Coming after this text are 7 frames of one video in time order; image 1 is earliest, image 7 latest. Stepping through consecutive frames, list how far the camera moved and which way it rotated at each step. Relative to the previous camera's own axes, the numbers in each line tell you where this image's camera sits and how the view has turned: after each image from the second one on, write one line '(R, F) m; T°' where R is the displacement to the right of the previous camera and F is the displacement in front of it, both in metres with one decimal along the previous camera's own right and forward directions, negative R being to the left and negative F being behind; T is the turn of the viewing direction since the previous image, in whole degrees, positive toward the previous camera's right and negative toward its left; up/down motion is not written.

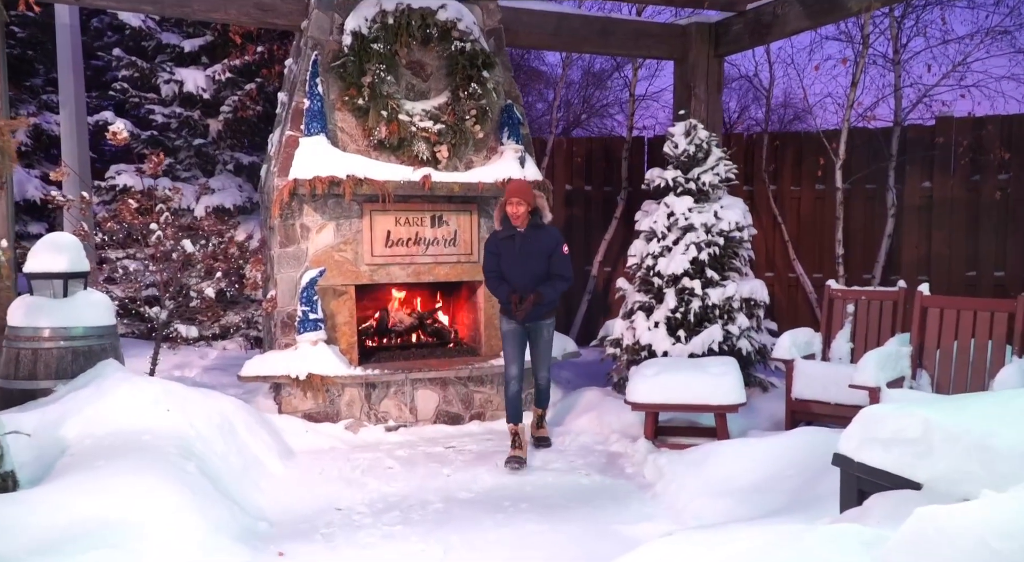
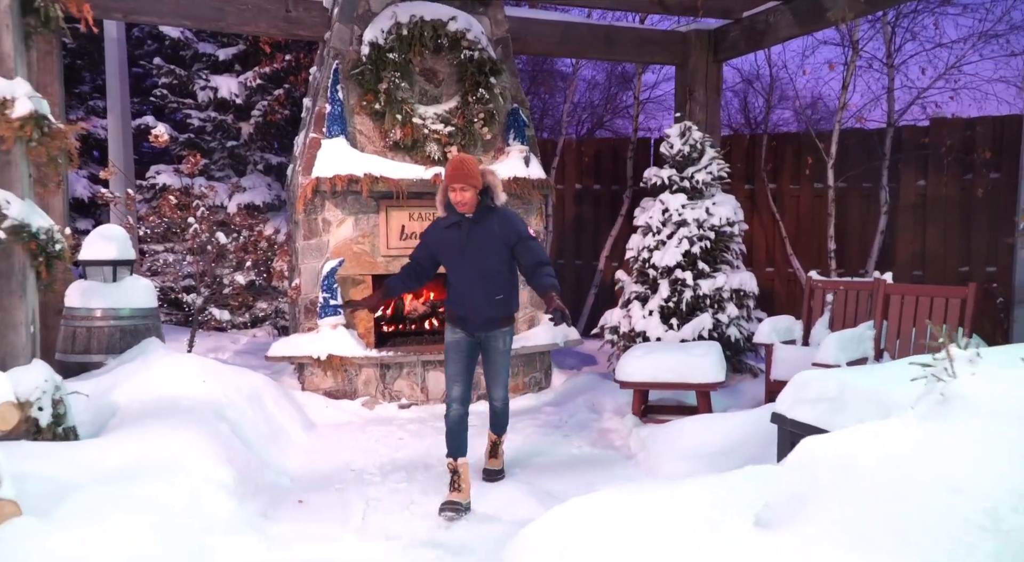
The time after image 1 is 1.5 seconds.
(+0.2, -0.4) m; -2°
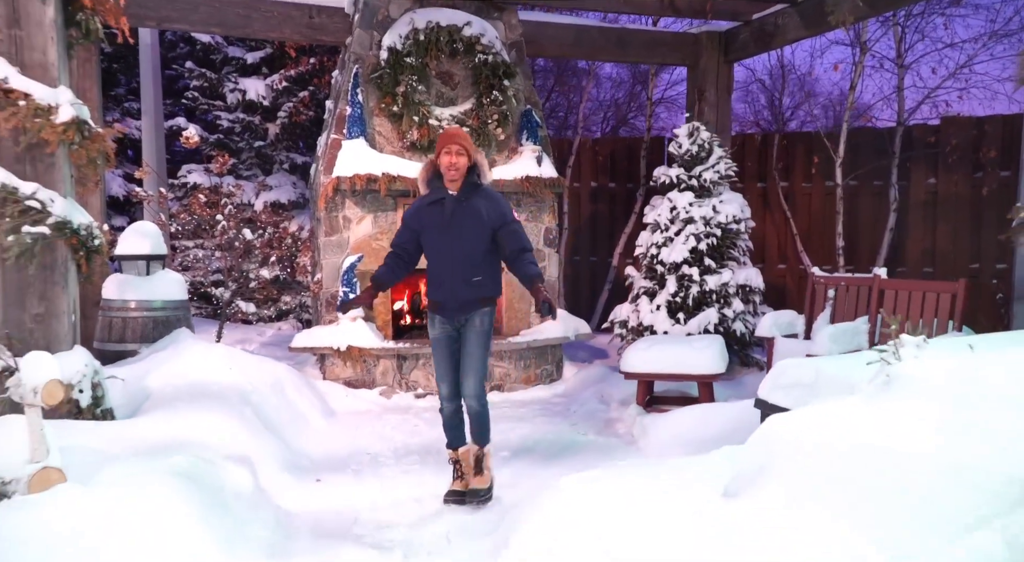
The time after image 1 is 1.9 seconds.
(+0.1, -0.2) m; -2°
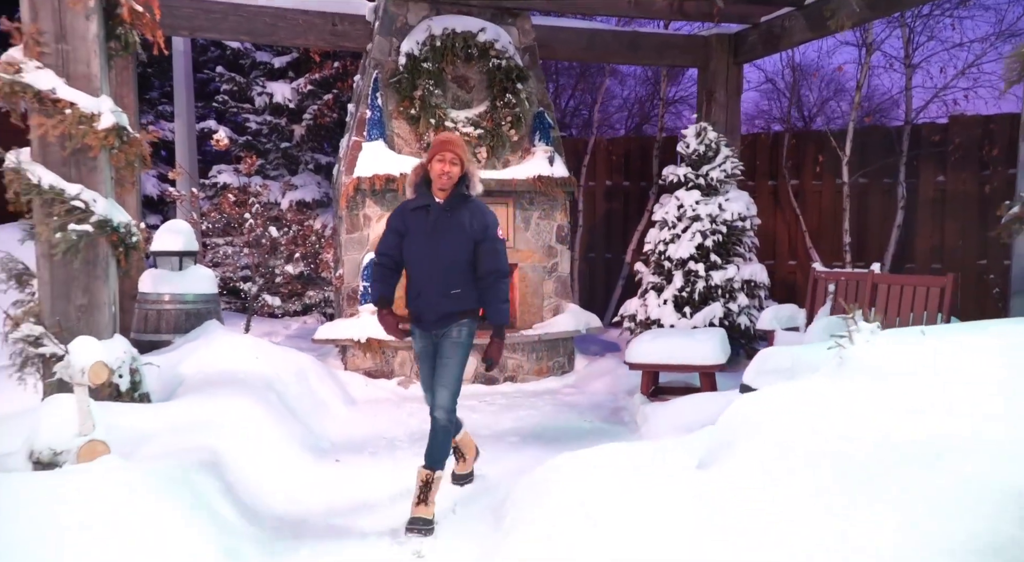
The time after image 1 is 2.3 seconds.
(+0.1, -0.2) m; -2°
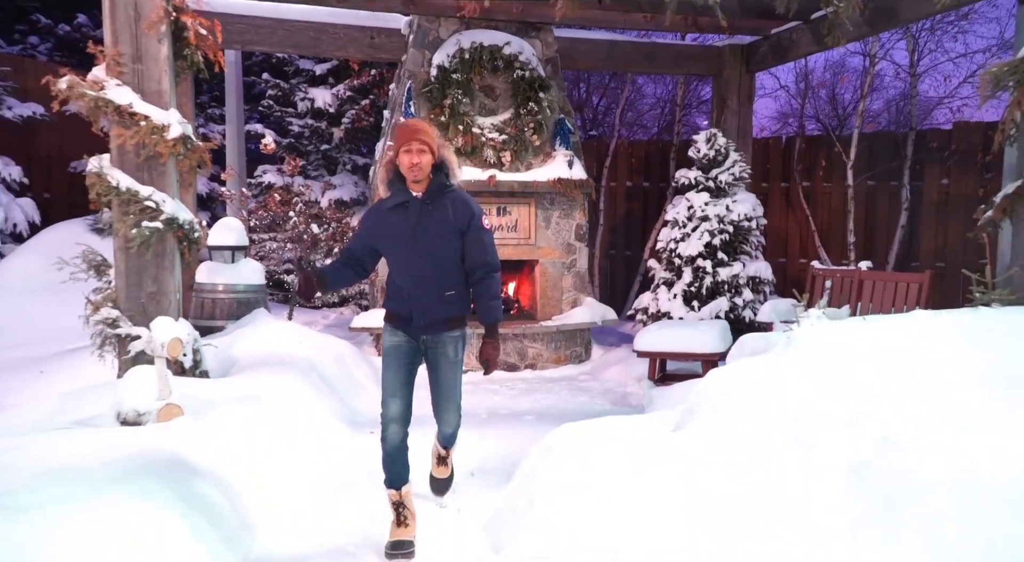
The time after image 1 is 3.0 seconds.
(+0.1, -0.5) m; -2°
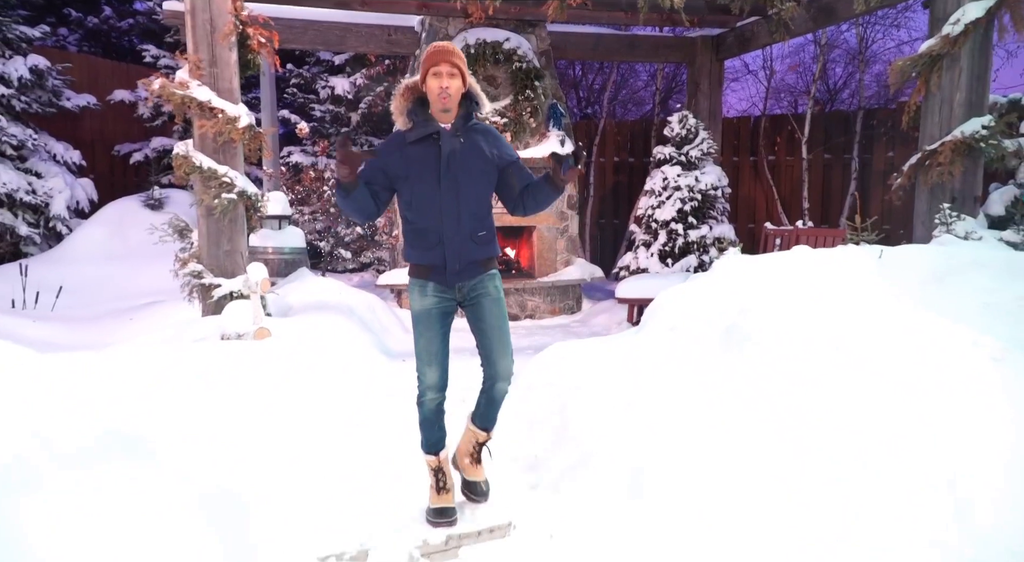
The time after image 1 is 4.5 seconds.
(0.0, -1.2) m; 0°
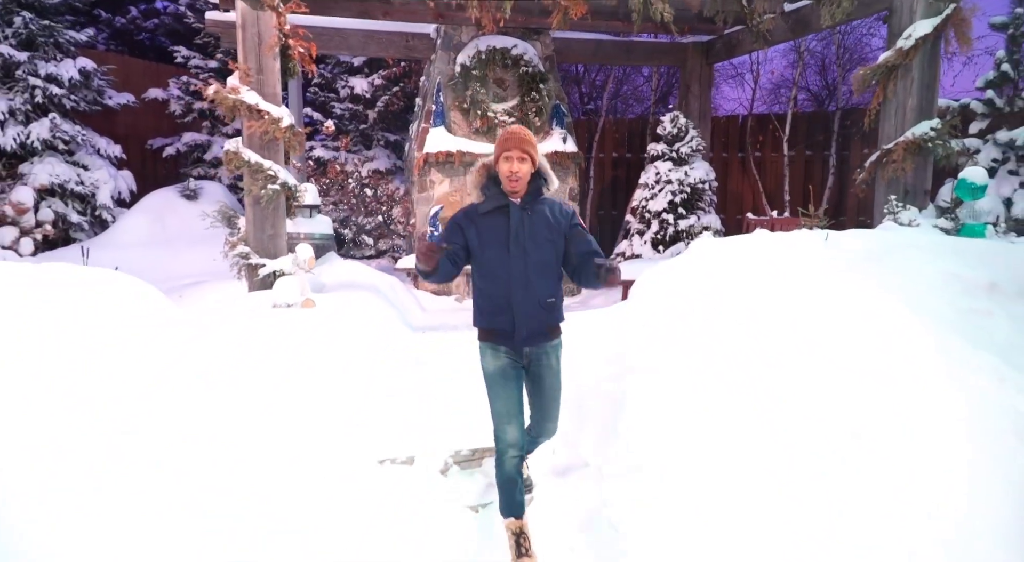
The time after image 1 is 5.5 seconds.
(0.0, -0.8) m; 0°
